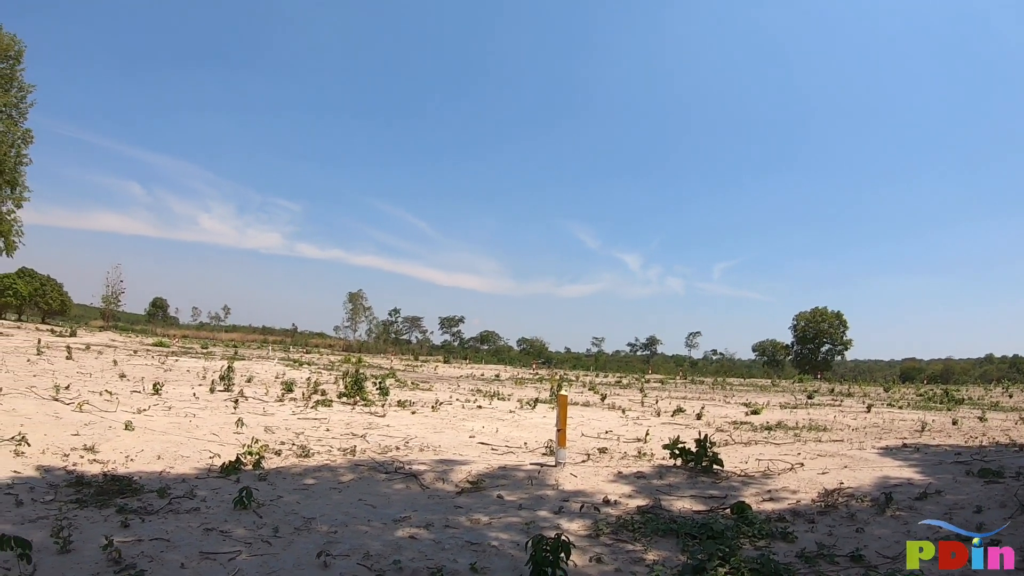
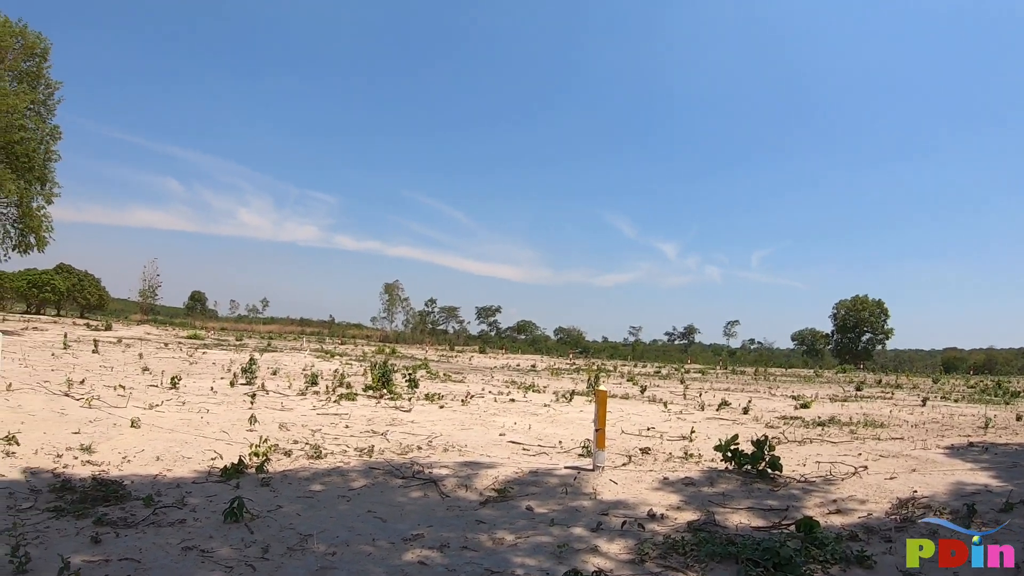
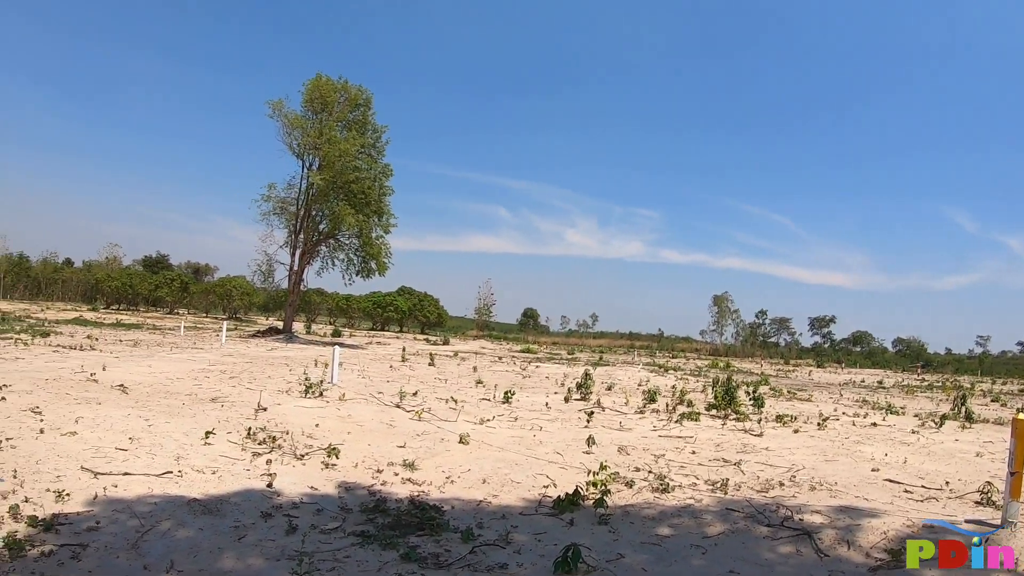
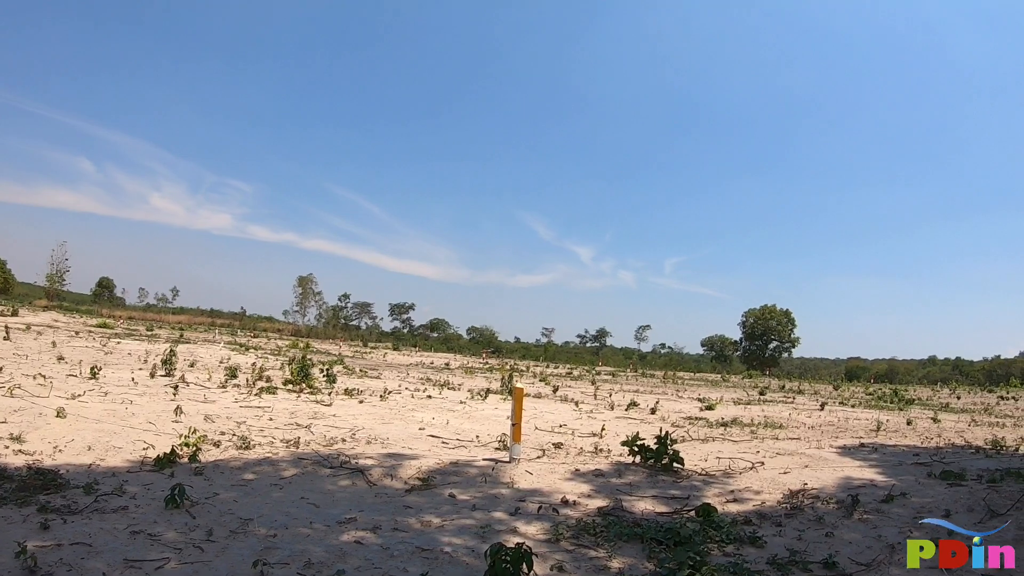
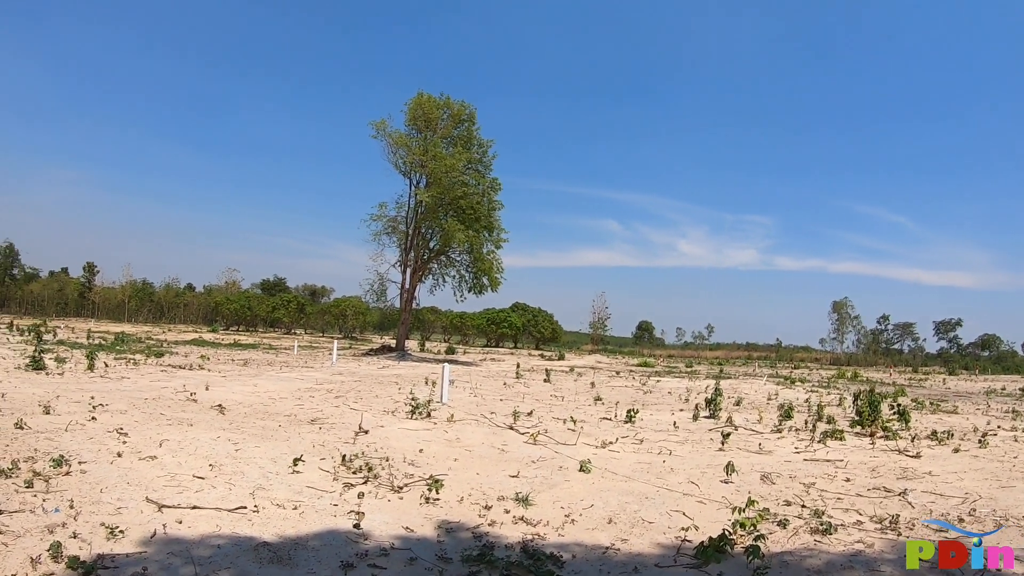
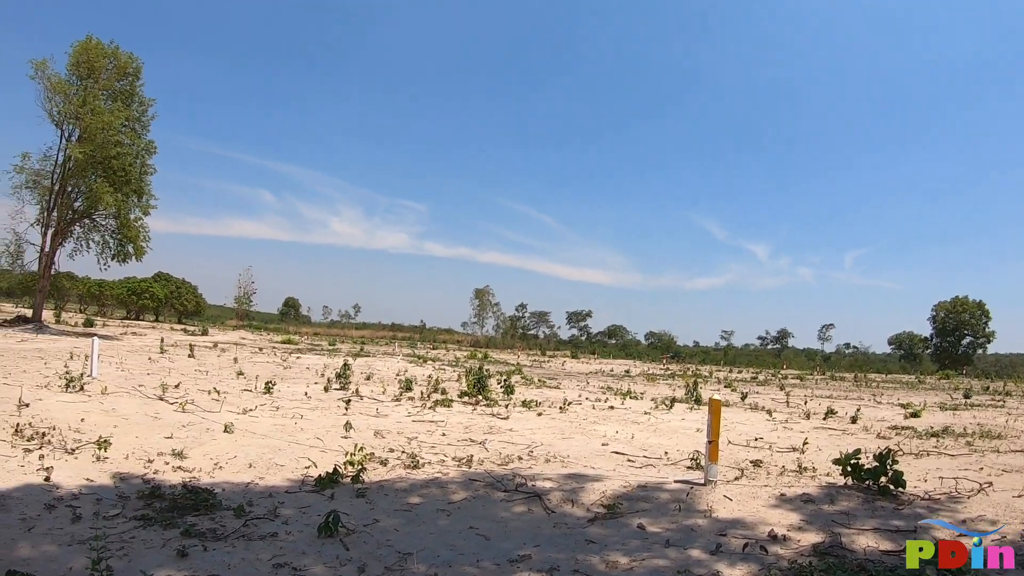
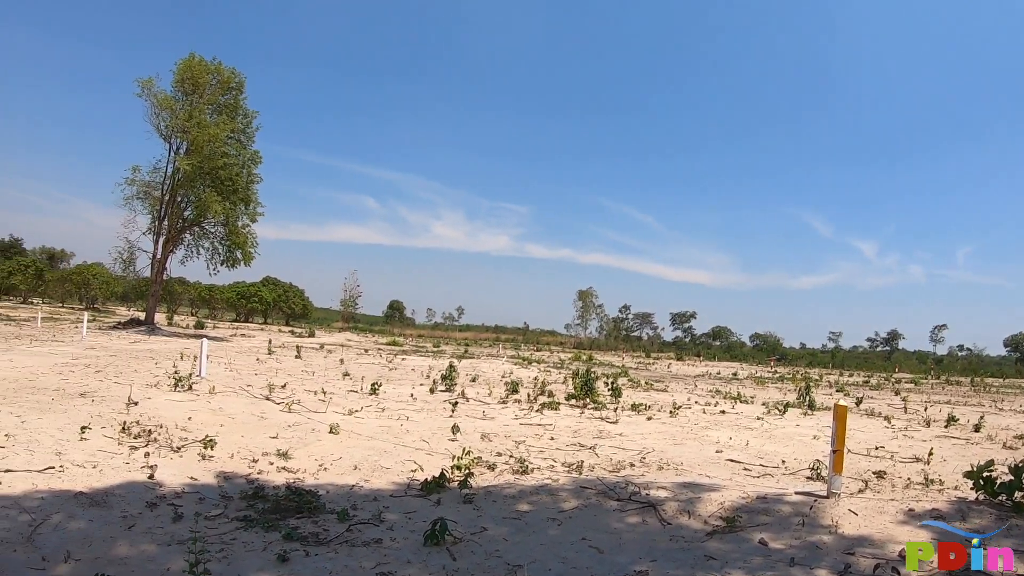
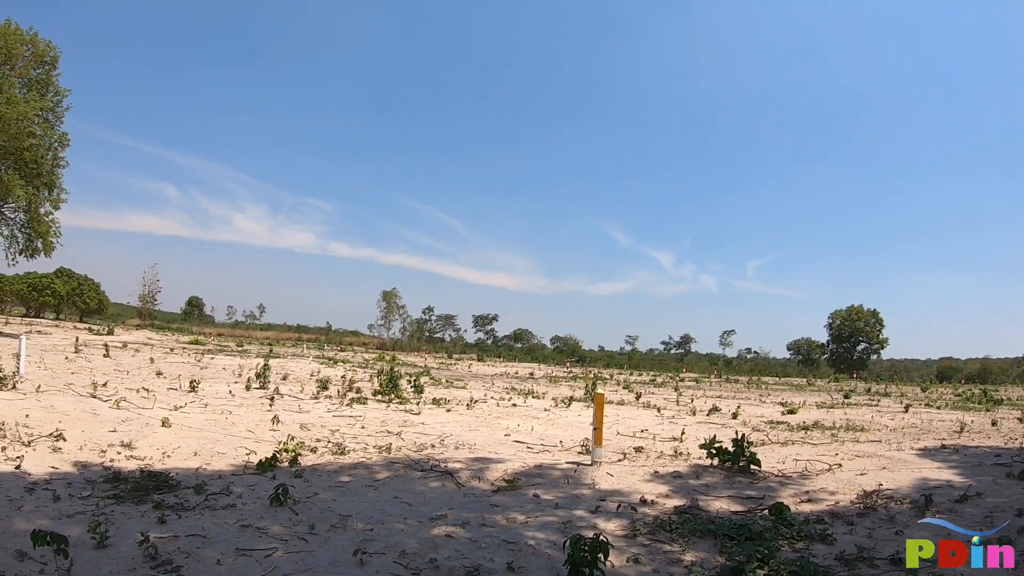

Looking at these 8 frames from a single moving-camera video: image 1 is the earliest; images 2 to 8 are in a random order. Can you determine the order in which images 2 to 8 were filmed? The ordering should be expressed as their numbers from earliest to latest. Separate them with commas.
8, 4, 2, 6, 7, 3, 5
